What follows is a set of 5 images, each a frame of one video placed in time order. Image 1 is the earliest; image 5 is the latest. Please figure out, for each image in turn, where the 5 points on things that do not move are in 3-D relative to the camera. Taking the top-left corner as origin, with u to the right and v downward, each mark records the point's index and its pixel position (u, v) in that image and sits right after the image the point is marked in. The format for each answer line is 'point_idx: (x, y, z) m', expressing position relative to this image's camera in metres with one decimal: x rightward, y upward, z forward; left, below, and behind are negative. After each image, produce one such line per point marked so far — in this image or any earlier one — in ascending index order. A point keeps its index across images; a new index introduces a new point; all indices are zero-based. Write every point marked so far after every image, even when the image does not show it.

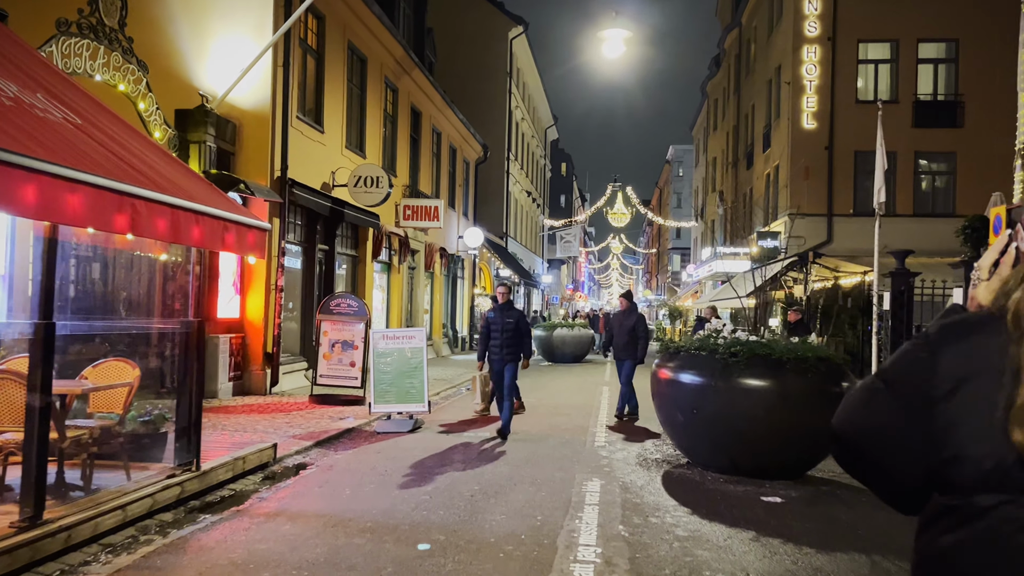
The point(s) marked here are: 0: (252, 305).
0: (-3.8, -0.2, +12.1) m
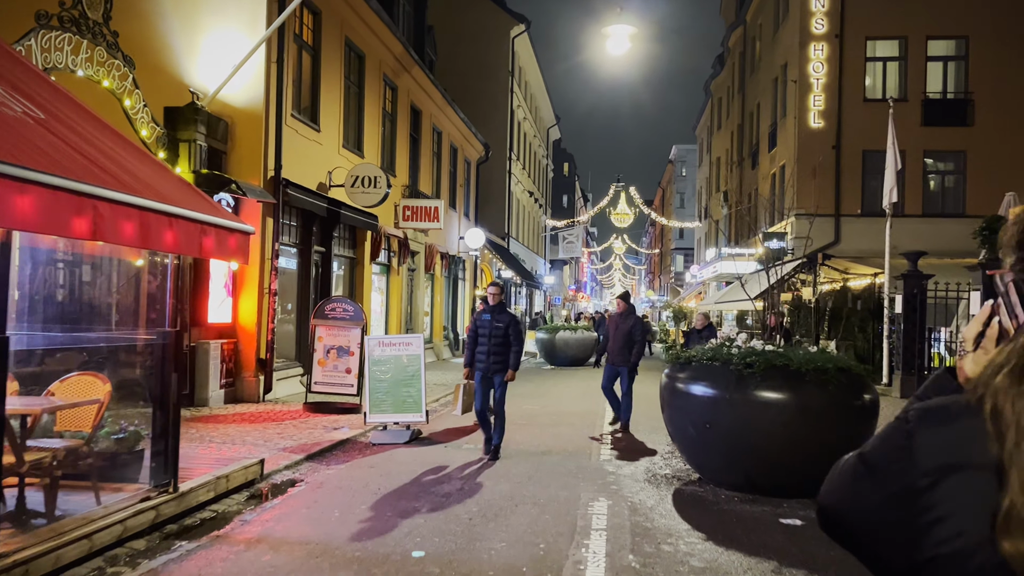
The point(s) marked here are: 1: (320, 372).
0: (-3.7, -0.3, +11.7) m
1: (-2.6, -1.1, +11.3) m
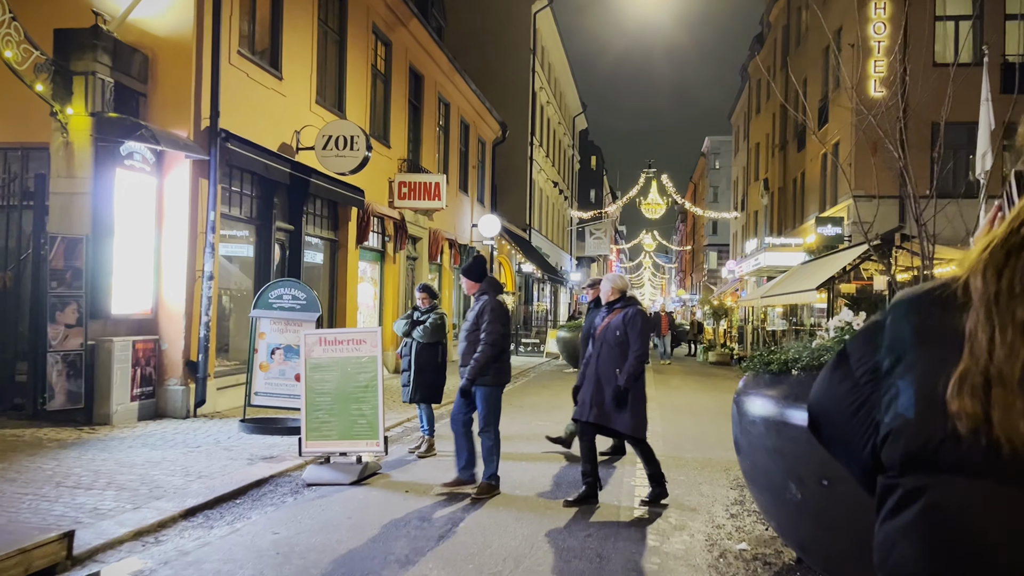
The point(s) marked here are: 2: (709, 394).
0: (-3.7, -0.1, +9.1) m
1: (-2.5, -0.9, +8.6) m
2: (+3.3, -1.8, +14.2) m
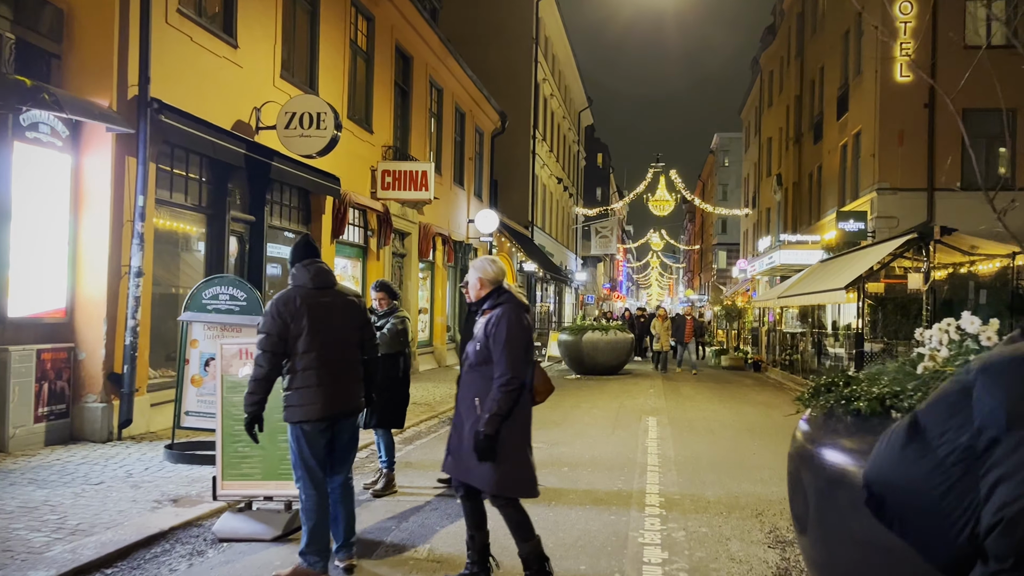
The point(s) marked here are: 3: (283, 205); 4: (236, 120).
0: (-3.8, 0.0, +7.6) m
1: (-2.7, -0.9, +7.1) m
2: (+3.2, -1.8, +12.7) m
3: (-3.2, +1.2, +11.7) m
4: (-3.3, +2.0, +10.0) m
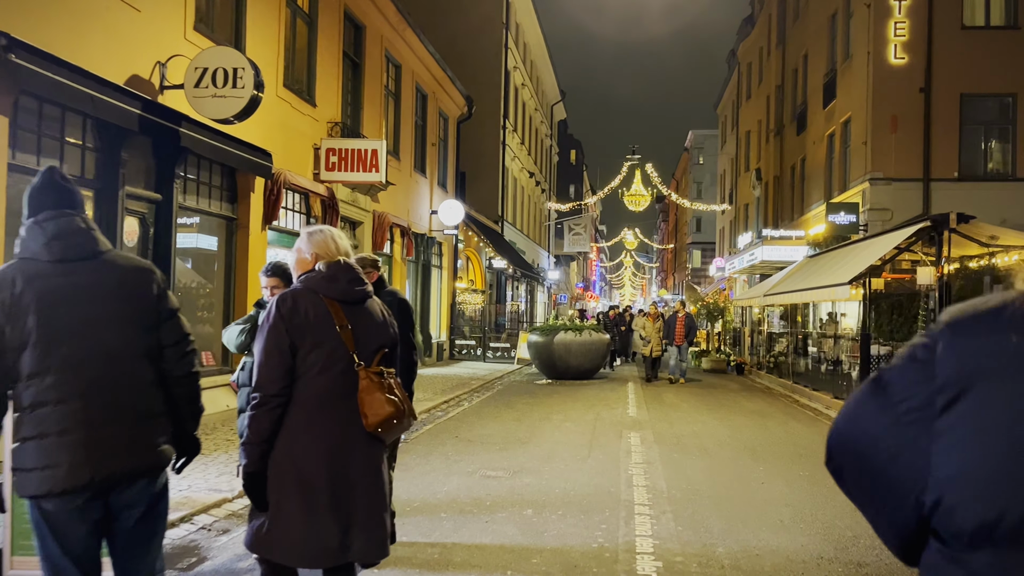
0: (-4.2, 0.0, +5.8) m
1: (-3.0, -0.8, +5.3) m
2: (+2.7, -1.7, +11.1) m
3: (-3.7, +1.2, +10.0) m
4: (-3.7, +2.1, +8.2) m
